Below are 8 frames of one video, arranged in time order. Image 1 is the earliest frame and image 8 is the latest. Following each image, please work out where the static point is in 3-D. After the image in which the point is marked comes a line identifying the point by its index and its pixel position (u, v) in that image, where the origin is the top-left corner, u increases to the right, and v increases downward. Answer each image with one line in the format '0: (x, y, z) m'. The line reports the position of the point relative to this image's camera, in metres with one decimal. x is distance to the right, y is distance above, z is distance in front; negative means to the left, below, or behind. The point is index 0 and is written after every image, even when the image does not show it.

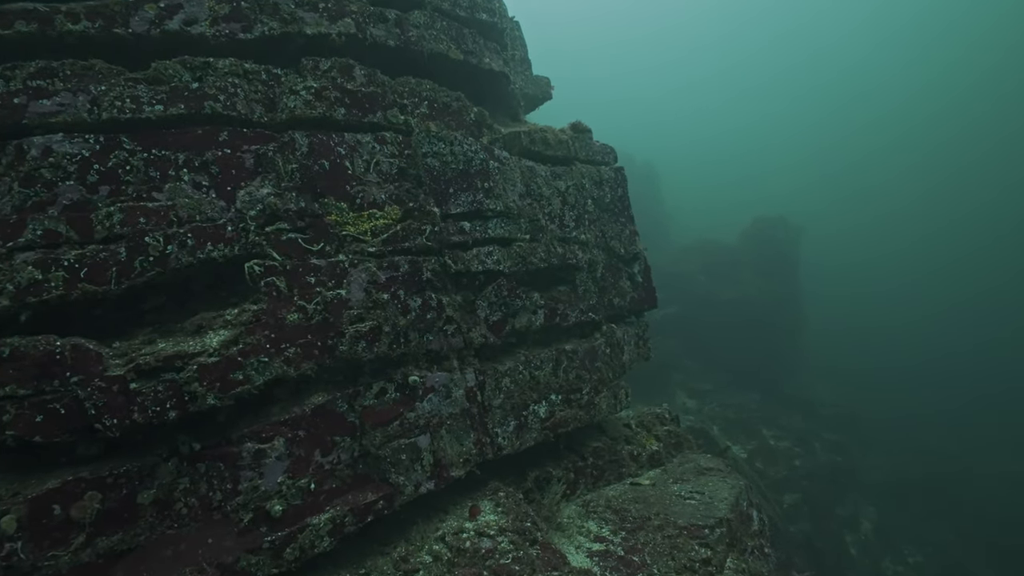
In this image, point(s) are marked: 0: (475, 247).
0: (-0.3, +0.3, +4.4) m
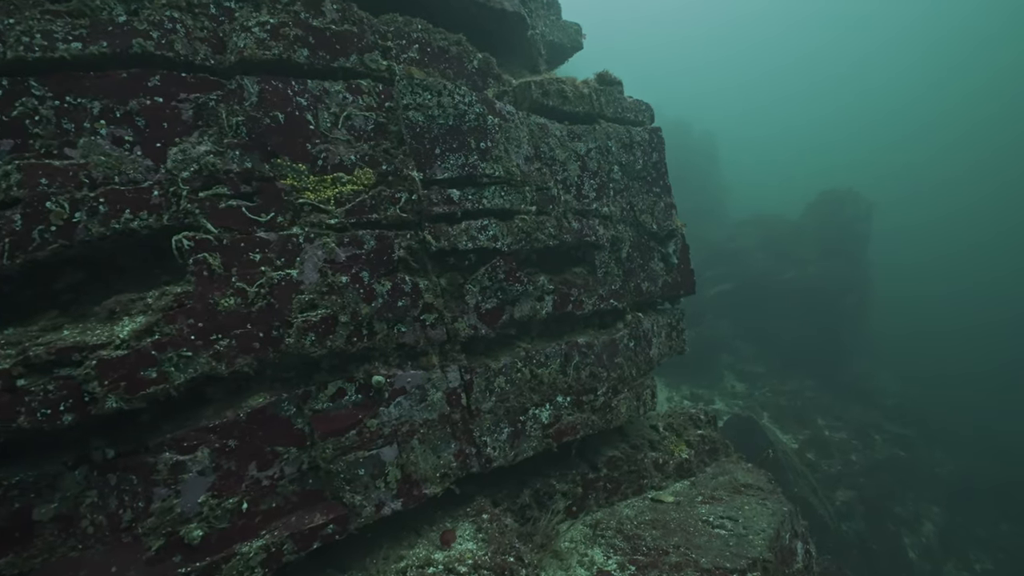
0: (-0.3, +0.4, +3.7) m
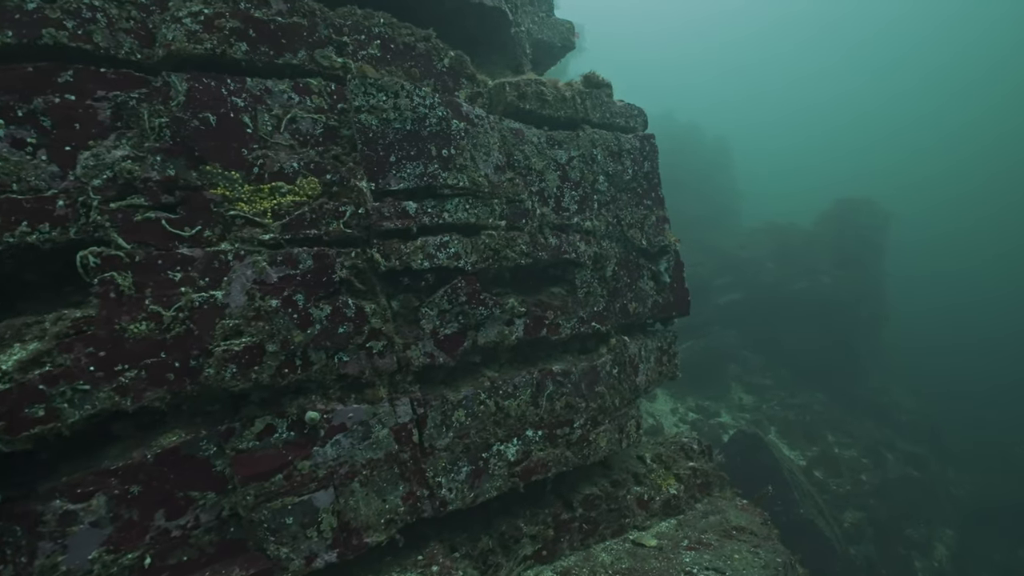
0: (-0.5, +0.3, +3.3) m
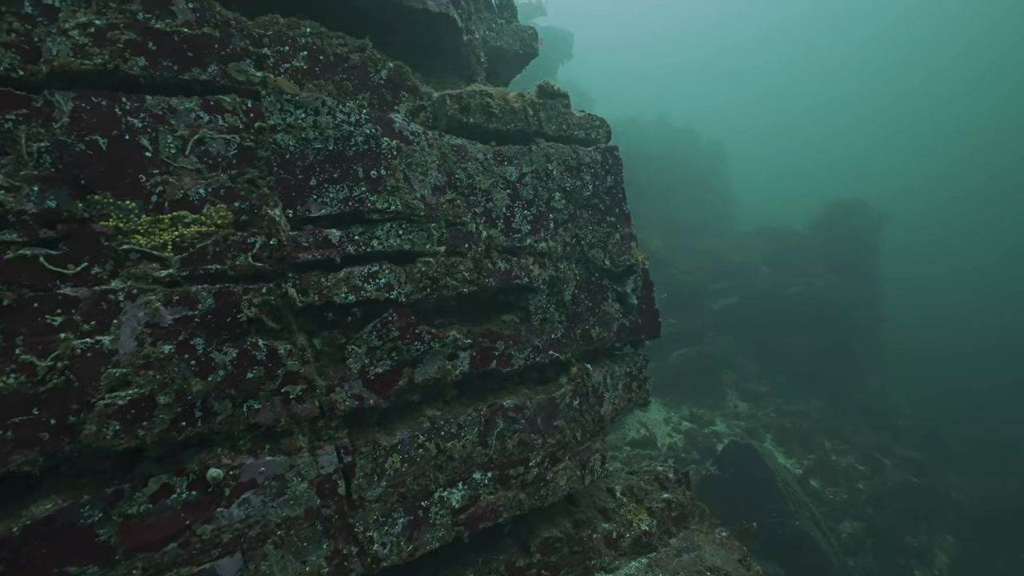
0: (-0.9, +0.1, +3.0) m
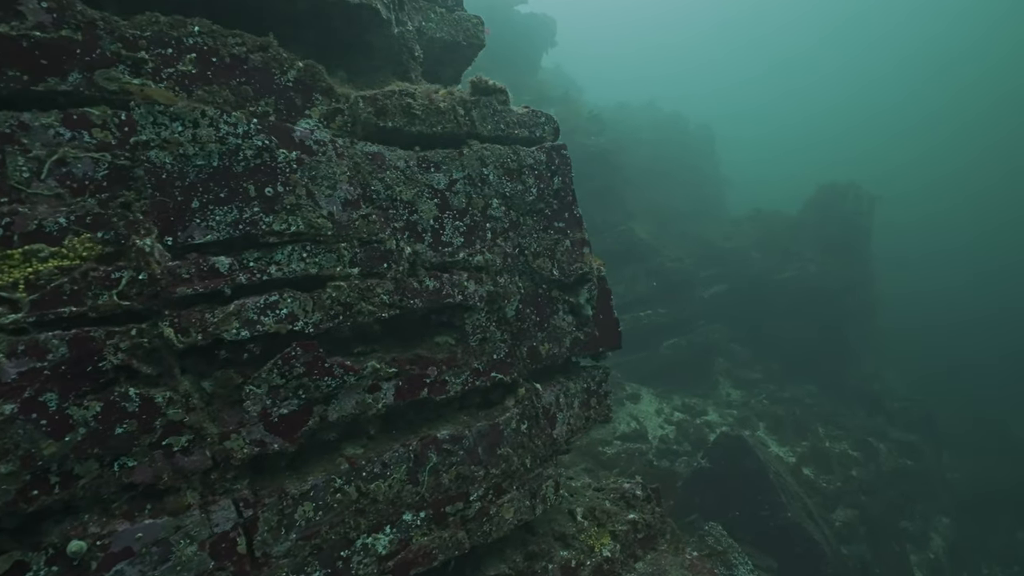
0: (-1.3, 0.0, +2.7) m
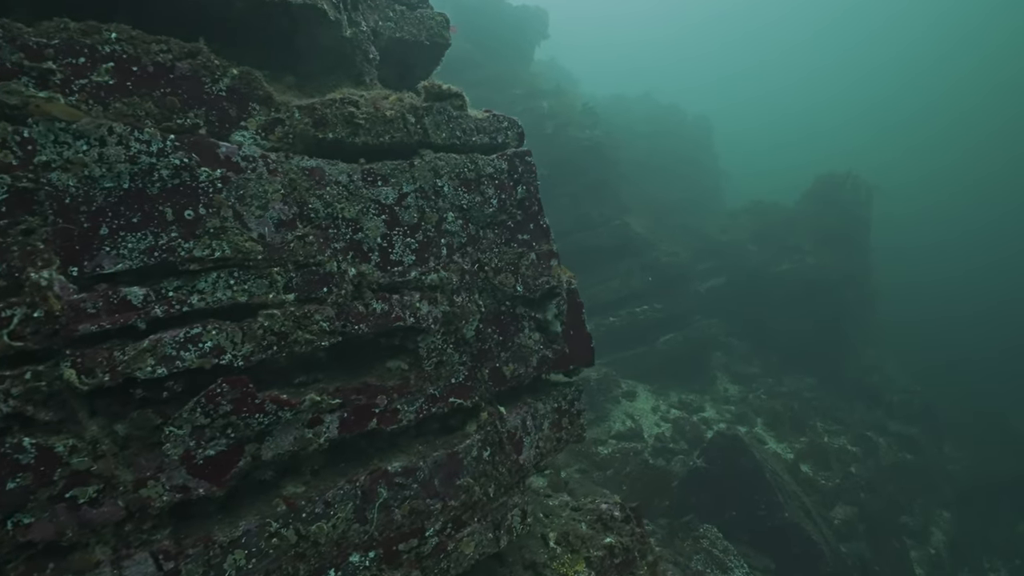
0: (-1.5, -0.2, +2.4) m
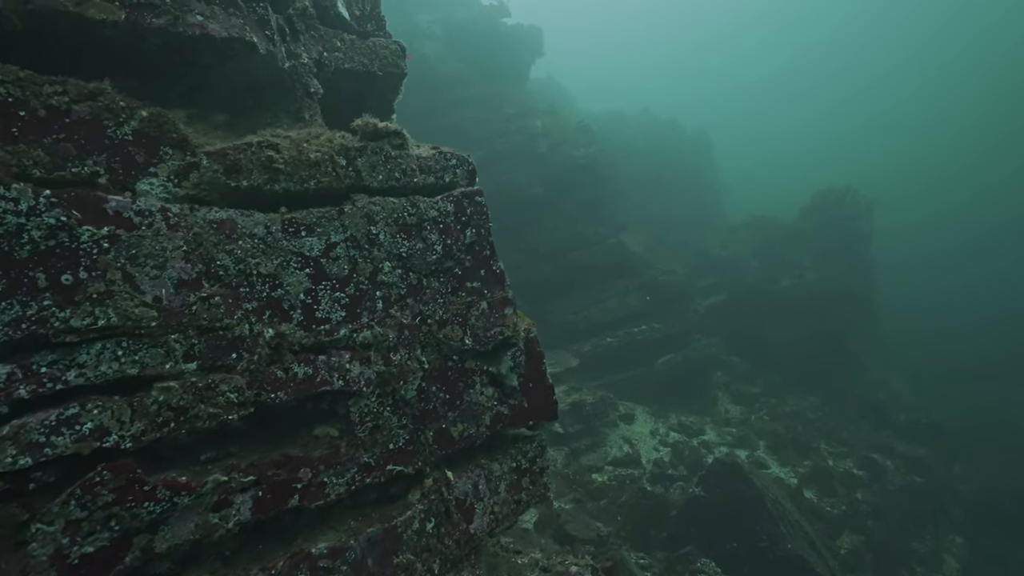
0: (-1.9, -0.5, +2.1) m
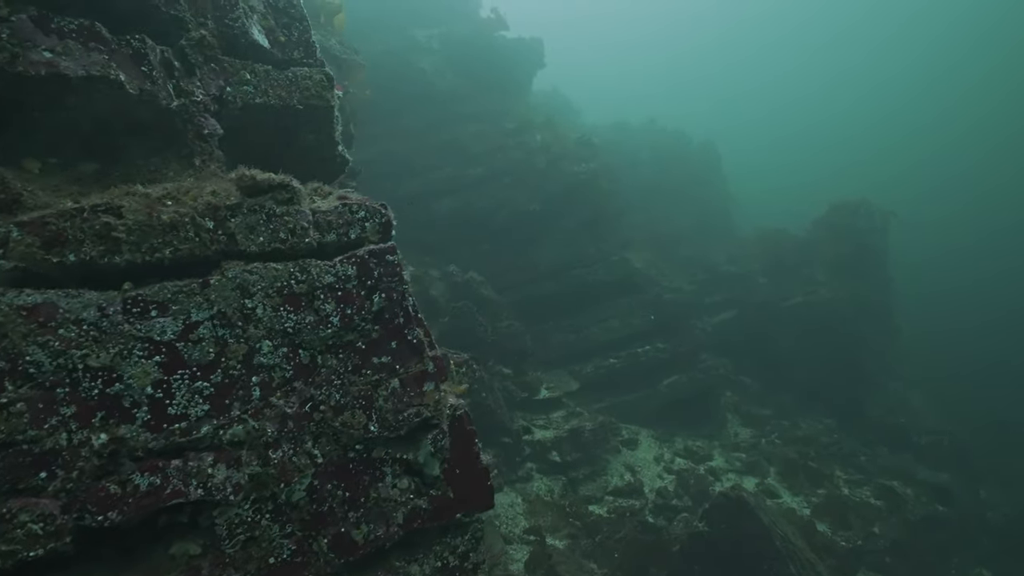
0: (-2.3, -0.8, +1.7) m
